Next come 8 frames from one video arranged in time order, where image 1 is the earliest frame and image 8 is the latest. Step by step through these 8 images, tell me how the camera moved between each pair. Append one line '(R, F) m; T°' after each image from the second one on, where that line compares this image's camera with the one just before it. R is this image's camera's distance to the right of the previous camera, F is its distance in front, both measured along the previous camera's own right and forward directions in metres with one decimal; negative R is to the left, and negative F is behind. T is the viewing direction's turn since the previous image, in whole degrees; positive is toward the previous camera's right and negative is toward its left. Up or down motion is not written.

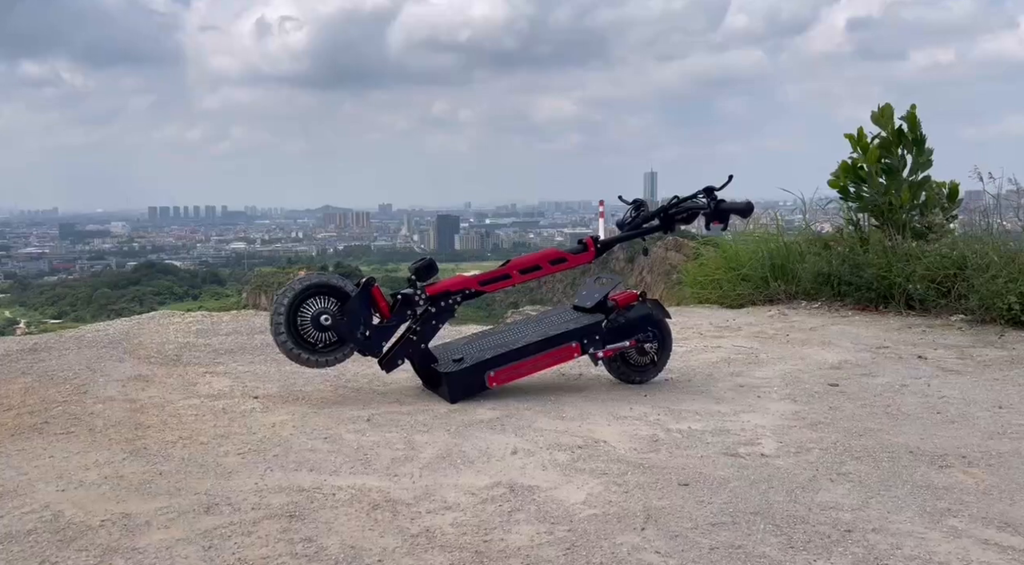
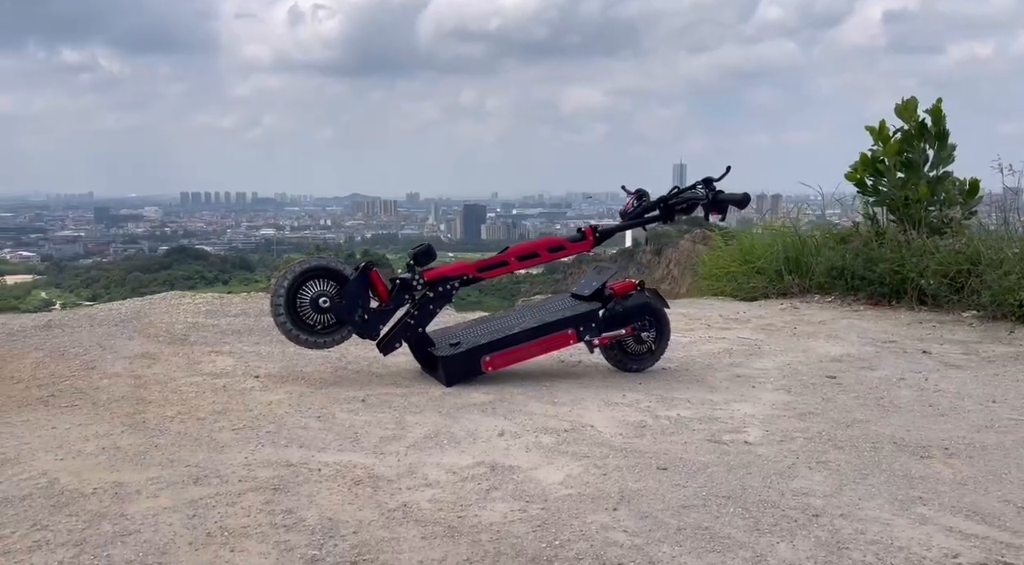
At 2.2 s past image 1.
(+0.2, -0.1) m; -2°
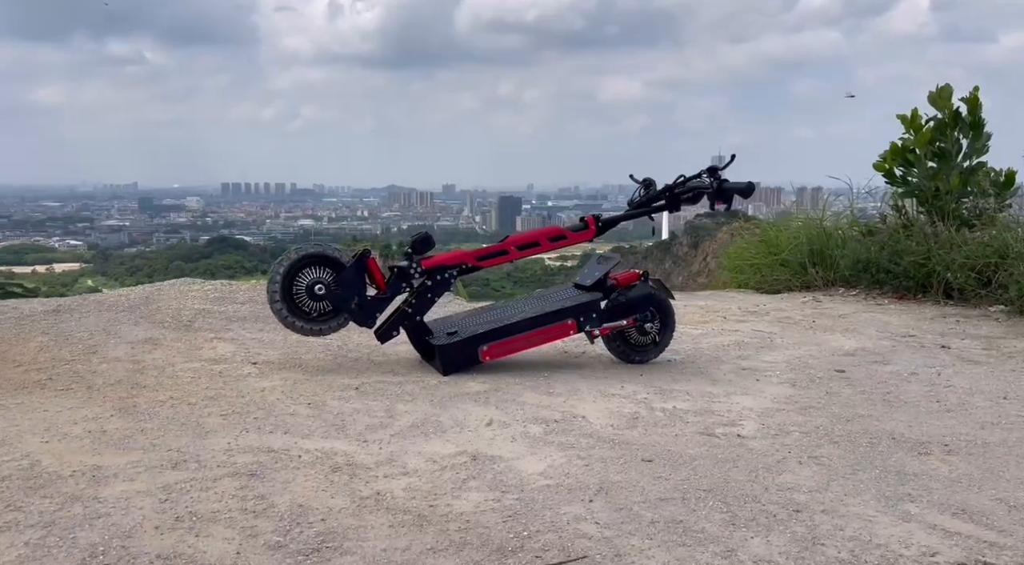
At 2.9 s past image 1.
(+0.3, +0.1) m; -3°
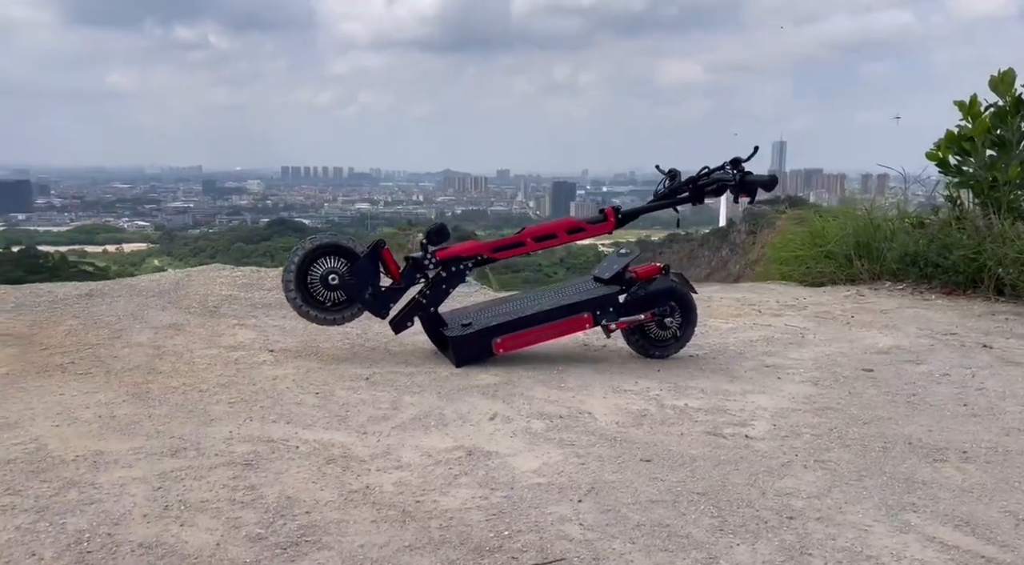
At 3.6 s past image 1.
(+0.3, +0.1) m; -4°
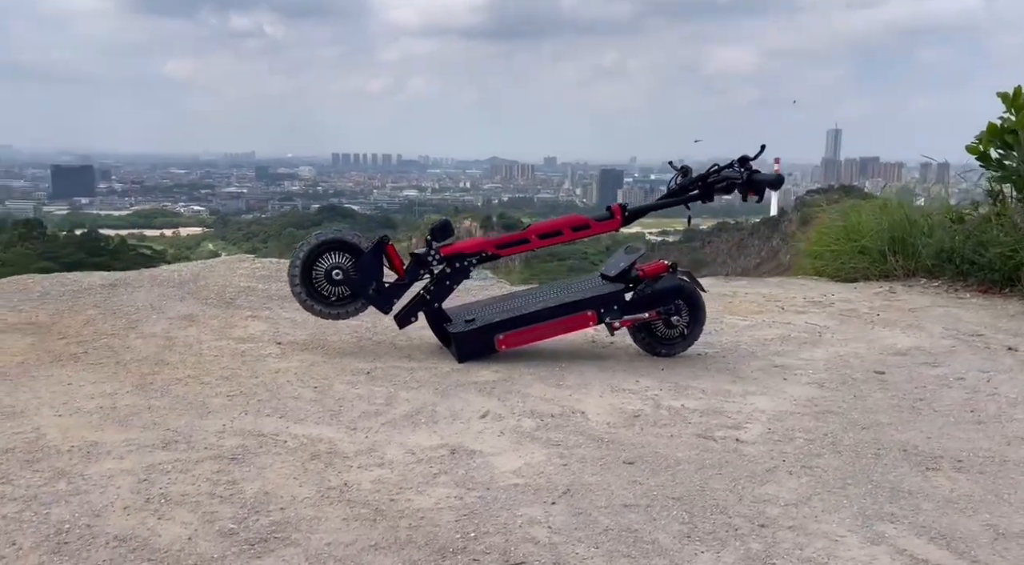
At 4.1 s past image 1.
(+0.3, 0.0) m; -3°
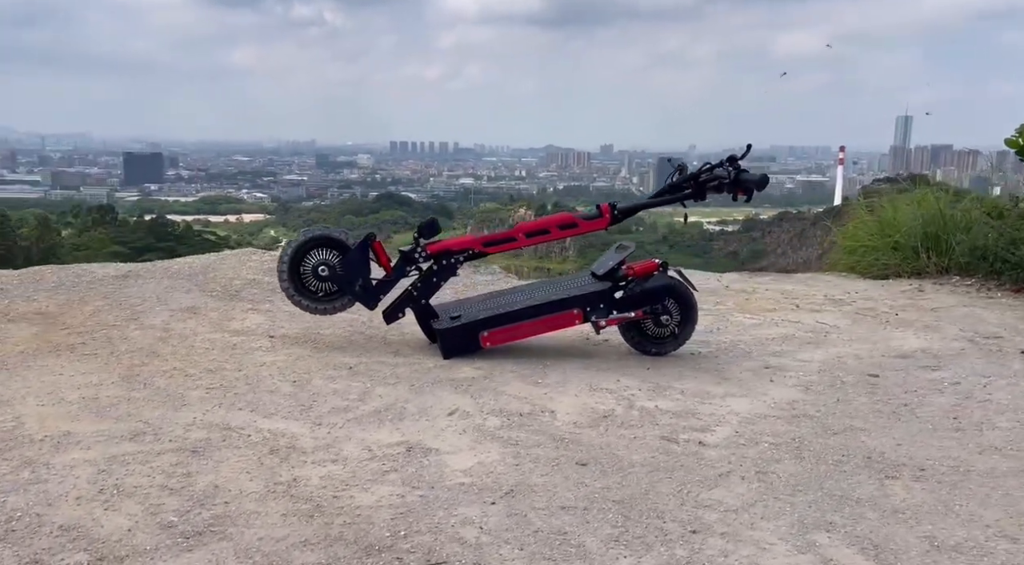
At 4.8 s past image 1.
(+0.5, 0.0) m; -4°
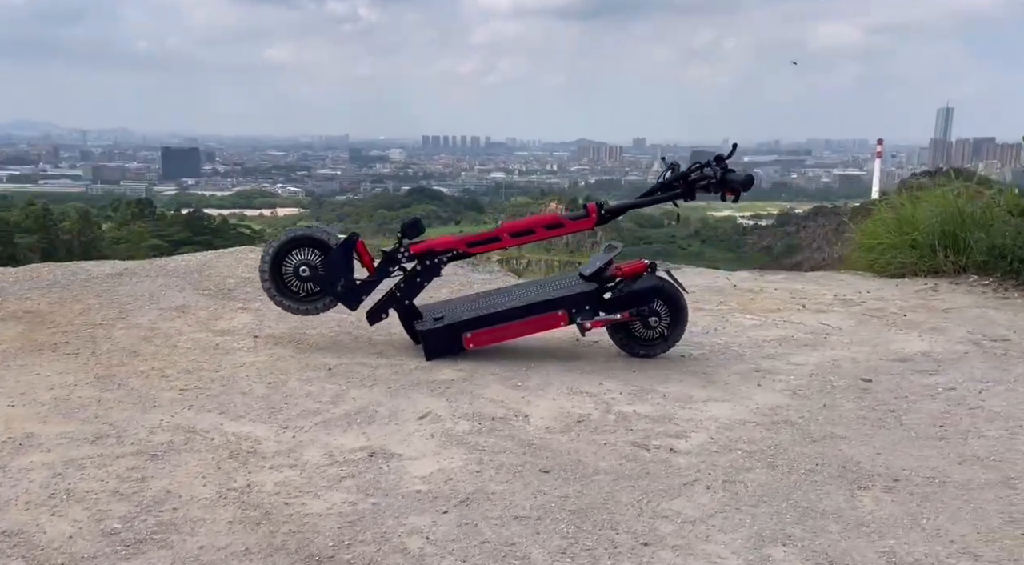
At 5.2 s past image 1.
(+0.4, +0.1) m; -2°
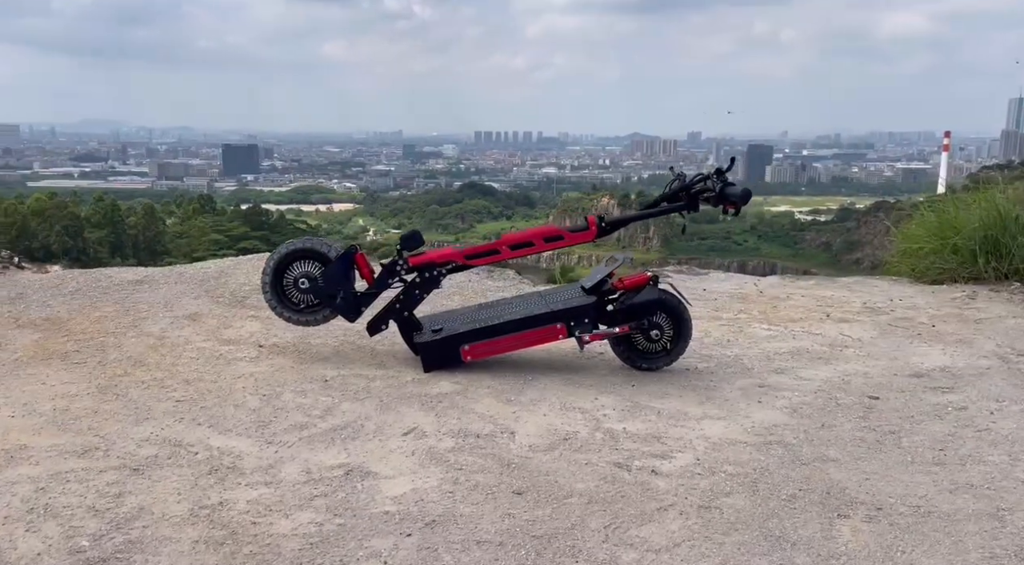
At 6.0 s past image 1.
(+0.4, 0.0) m; -4°
